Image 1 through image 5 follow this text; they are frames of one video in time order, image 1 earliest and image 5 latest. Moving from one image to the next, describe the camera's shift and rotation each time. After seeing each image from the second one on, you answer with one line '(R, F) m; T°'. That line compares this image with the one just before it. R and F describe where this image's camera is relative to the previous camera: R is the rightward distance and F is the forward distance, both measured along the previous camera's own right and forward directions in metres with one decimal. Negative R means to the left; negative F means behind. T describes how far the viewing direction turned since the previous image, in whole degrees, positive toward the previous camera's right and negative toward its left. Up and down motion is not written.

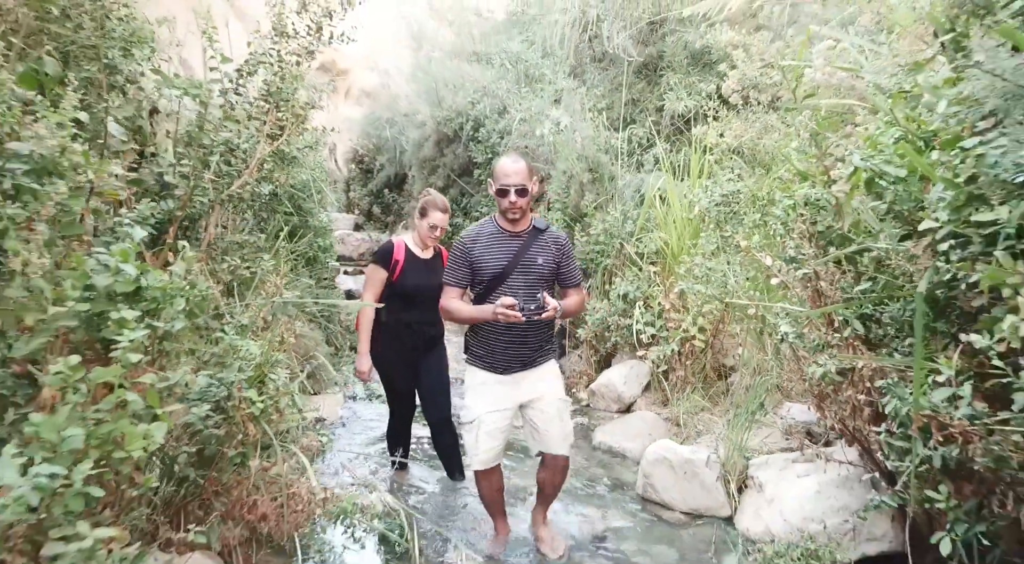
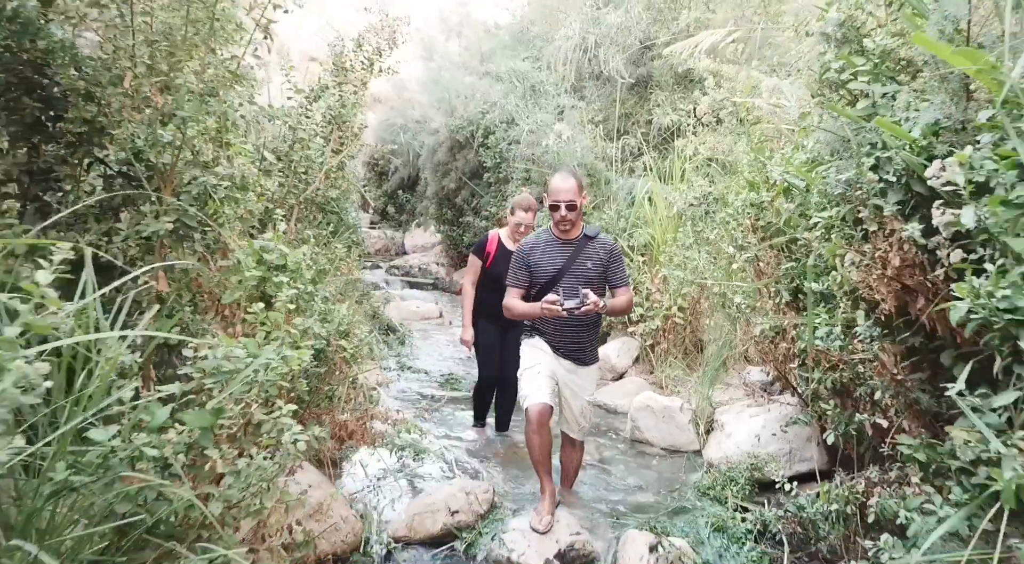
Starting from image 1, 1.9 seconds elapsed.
(-0.1, -0.9) m; 0°
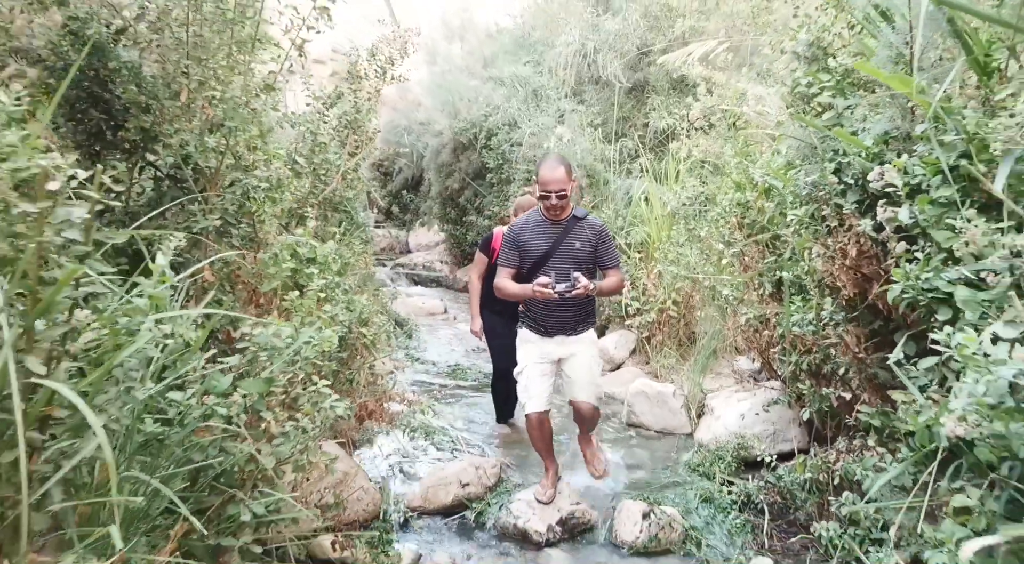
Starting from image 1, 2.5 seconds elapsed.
(0.0, -0.3) m; 0°
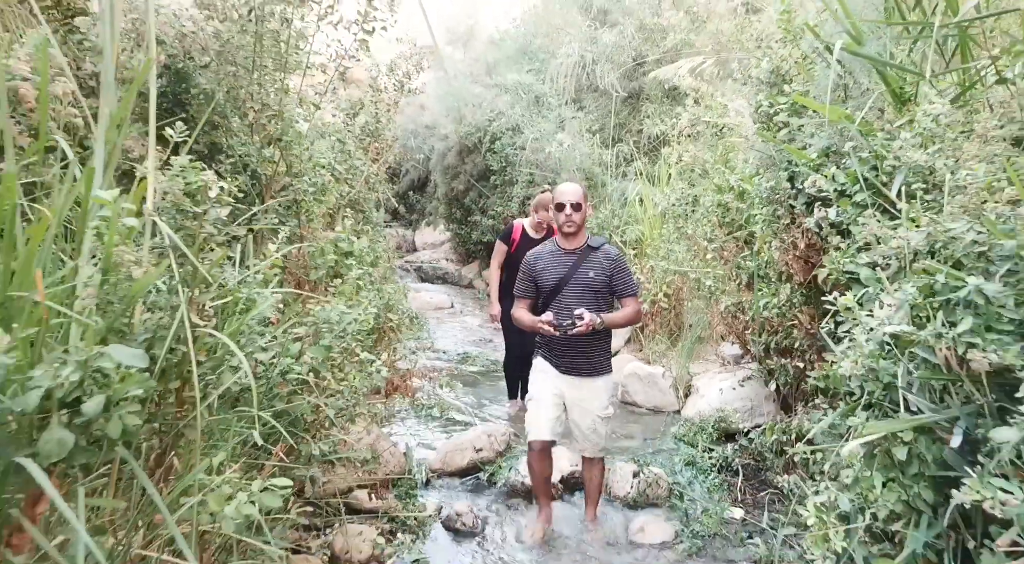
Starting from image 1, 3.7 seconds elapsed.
(0.0, -0.5) m; 0°
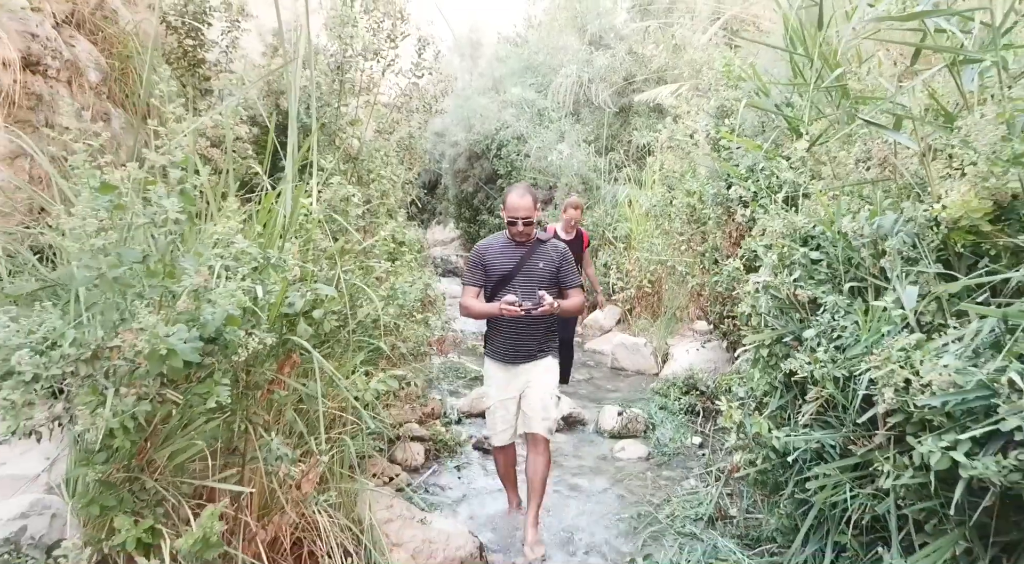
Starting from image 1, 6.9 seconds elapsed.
(-0.1, -1.1) m; 0°
